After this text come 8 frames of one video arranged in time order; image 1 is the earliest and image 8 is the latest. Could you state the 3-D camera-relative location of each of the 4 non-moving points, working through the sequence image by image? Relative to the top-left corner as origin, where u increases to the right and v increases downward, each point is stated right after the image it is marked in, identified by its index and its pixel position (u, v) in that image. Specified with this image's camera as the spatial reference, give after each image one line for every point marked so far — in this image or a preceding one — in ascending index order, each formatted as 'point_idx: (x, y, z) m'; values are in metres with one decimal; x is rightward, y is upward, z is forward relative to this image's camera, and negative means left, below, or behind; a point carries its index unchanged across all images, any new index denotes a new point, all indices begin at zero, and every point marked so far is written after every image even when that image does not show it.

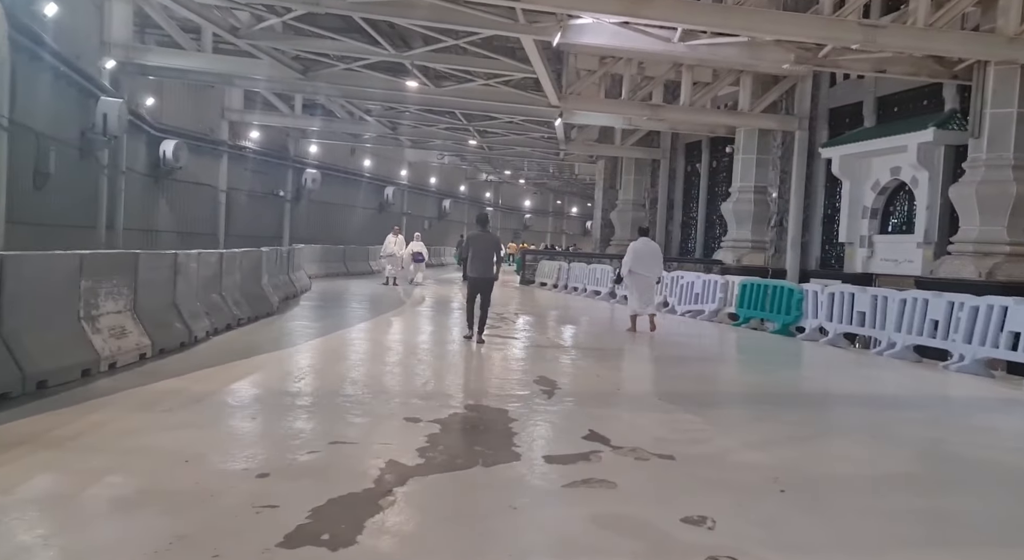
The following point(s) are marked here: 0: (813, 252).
0: (+7.4, +0.7, +18.5) m
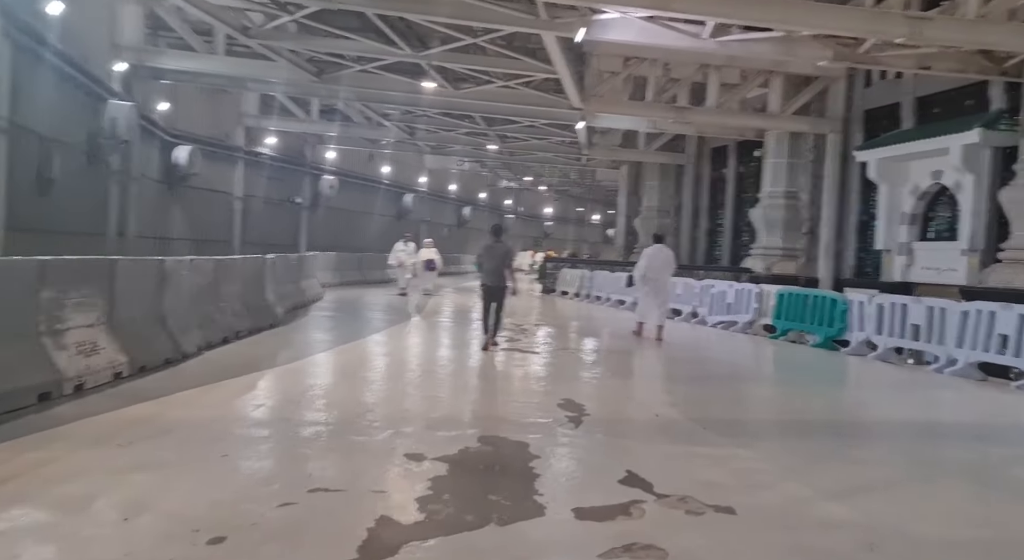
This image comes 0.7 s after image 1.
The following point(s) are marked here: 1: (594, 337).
0: (+7.9, +0.5, +17.7) m
1: (+1.1, -0.8, +10.7) m
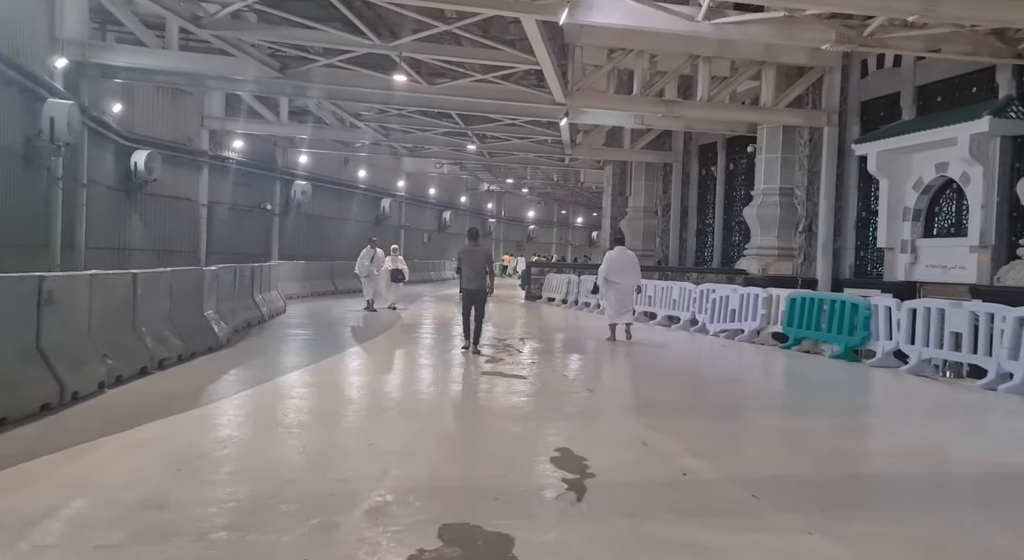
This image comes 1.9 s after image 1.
0: (+7.5, +0.5, +16.9) m
1: (+0.9, -0.9, +9.7) m
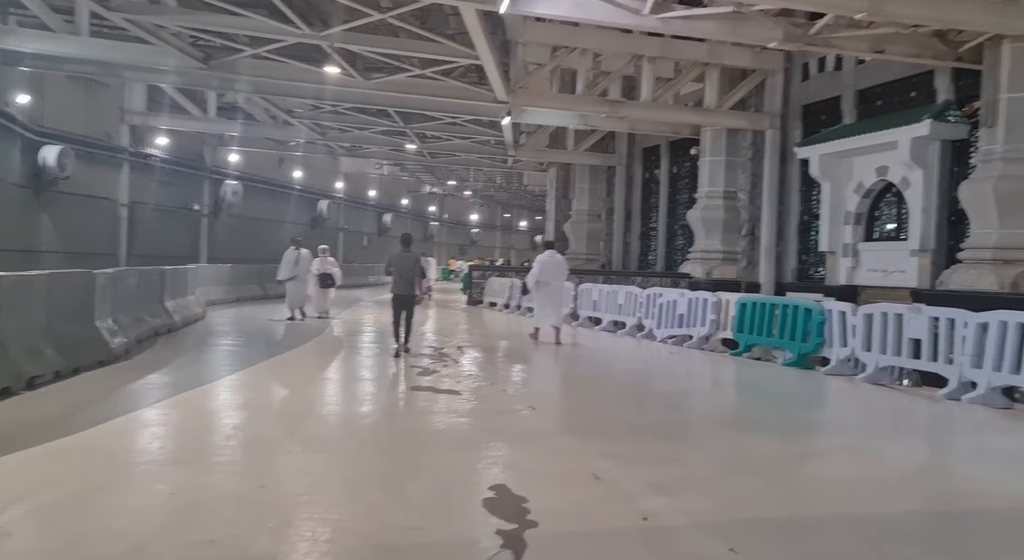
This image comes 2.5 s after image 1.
0: (+6.2, +0.4, +16.8) m
1: (+0.1, -1.0, +9.1) m
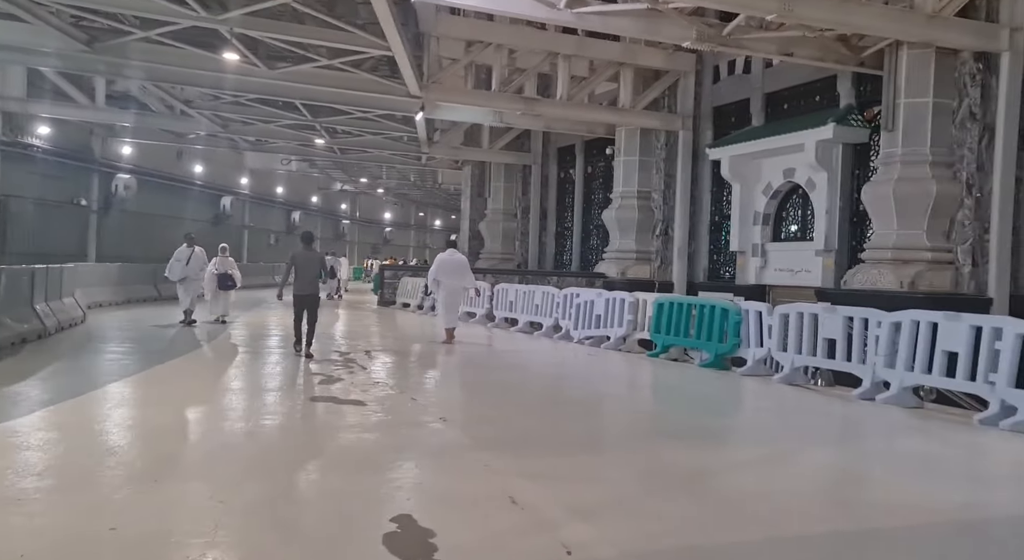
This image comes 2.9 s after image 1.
0: (+4.3, +0.4, +17.1) m
1: (-0.9, -1.0, +8.8) m
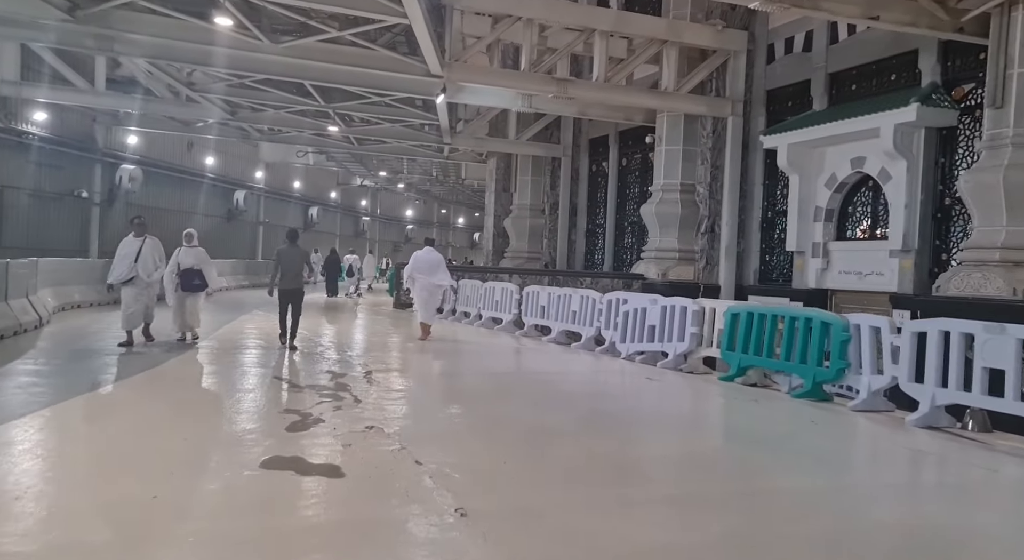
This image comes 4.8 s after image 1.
0: (+4.8, +0.3, +15.4) m
1: (-0.5, -1.0, +7.2) m
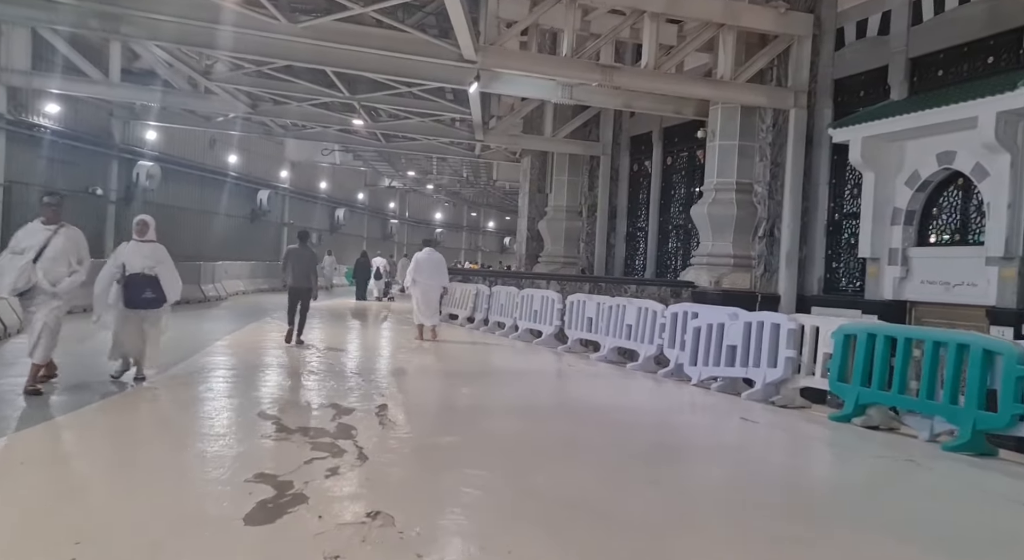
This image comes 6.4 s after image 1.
0: (+5.5, +0.2, +13.9) m
1: (-0.2, -1.1, +5.9) m
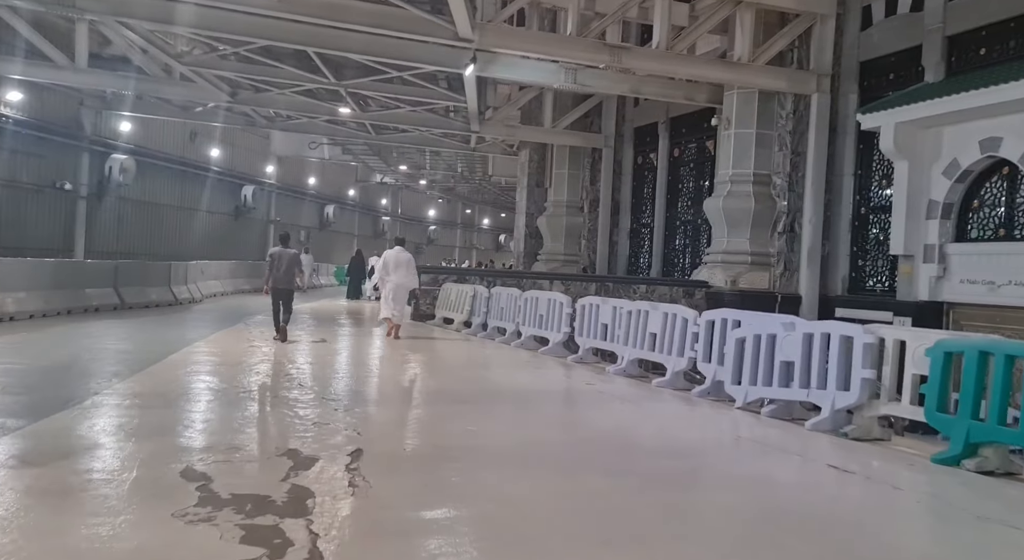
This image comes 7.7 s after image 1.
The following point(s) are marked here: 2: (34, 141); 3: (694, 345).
0: (+5.5, +0.2, +12.8) m
1: (-0.1, -1.1, +4.8) m
2: (-10.2, +3.0, +16.1) m
3: (+1.7, -0.6, +7.9) m
